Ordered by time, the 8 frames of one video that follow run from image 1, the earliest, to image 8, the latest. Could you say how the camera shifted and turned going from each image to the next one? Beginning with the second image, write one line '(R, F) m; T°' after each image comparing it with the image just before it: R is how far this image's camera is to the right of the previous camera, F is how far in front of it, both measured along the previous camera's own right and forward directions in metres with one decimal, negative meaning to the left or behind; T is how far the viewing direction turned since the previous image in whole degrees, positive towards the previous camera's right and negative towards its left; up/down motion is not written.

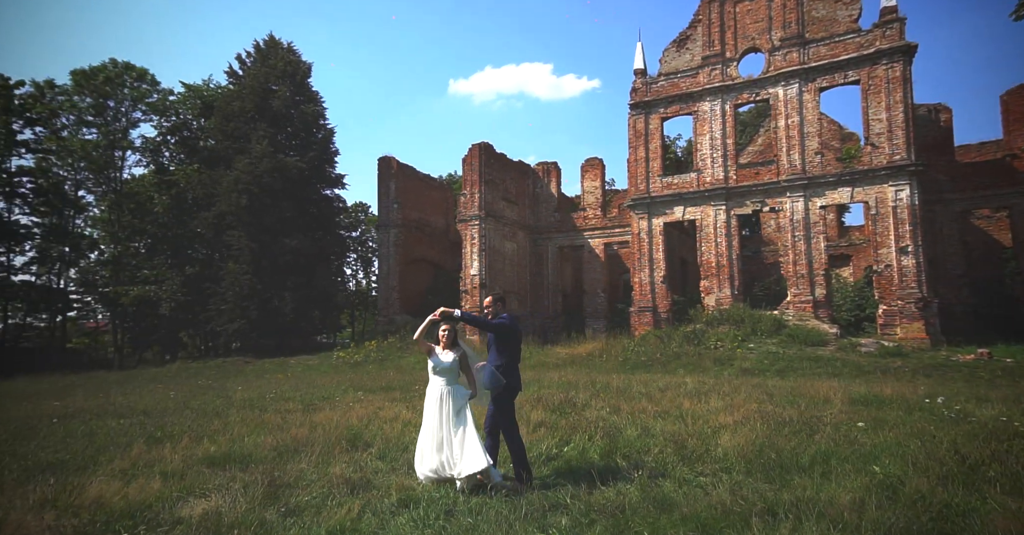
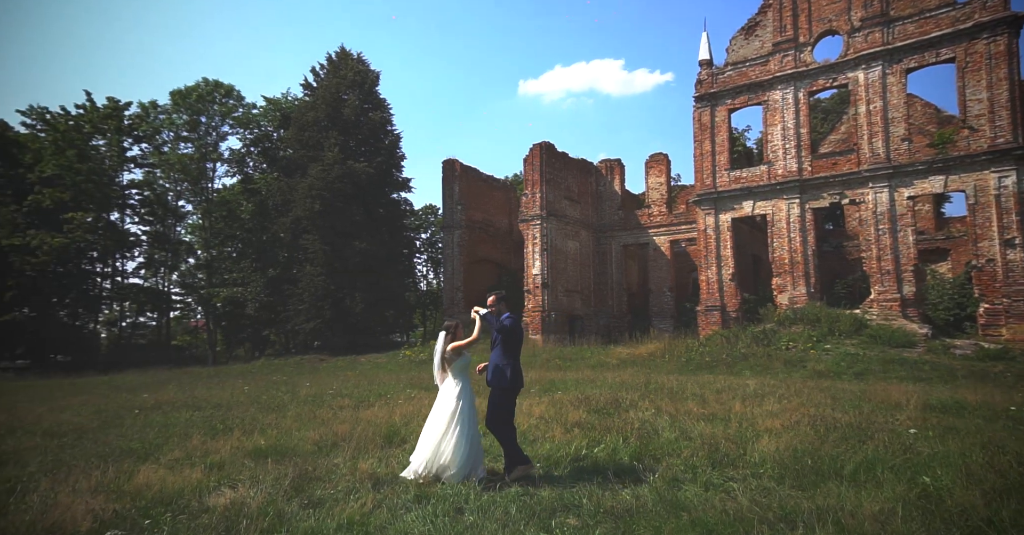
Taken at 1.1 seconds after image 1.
(+0.8, 0.0) m; -8°
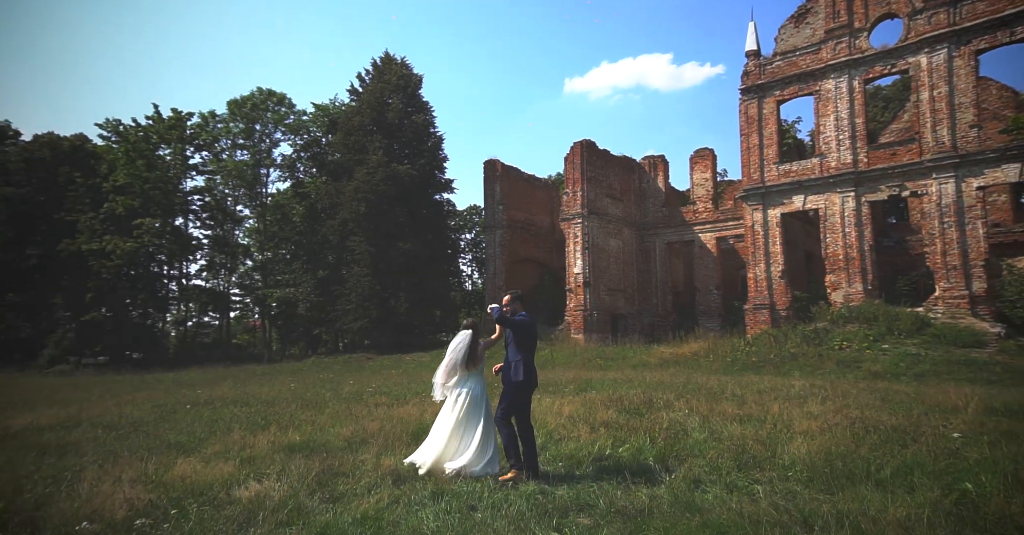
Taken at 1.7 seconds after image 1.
(+0.4, 0.0) m; -5°
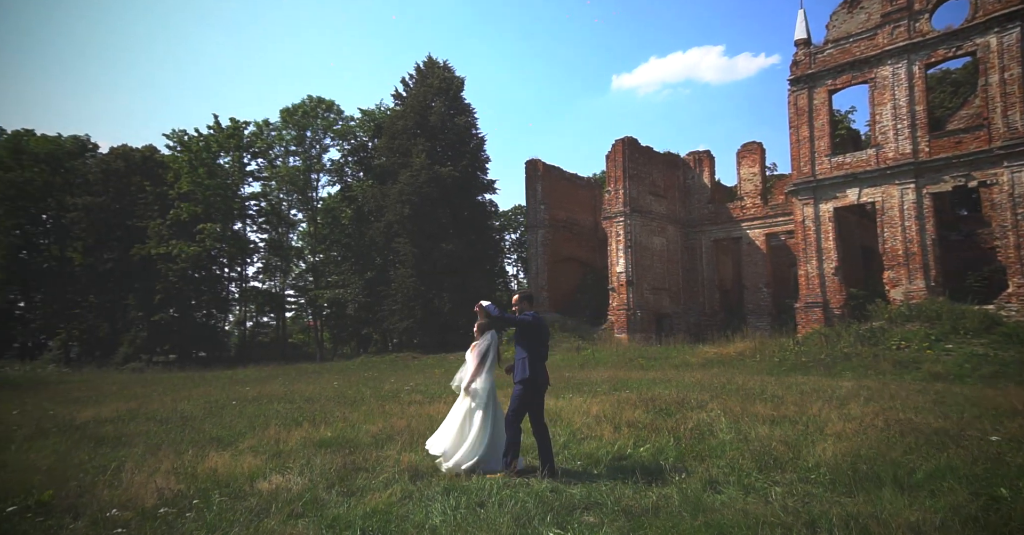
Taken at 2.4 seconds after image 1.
(+0.5, 0.0) m; -5°
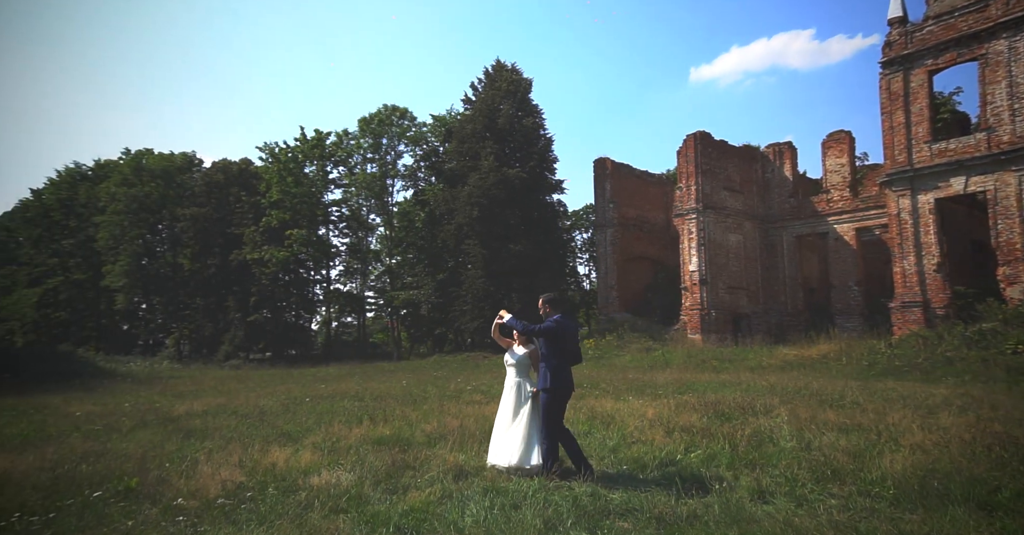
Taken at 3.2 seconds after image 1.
(+0.5, 0.0) m; -8°
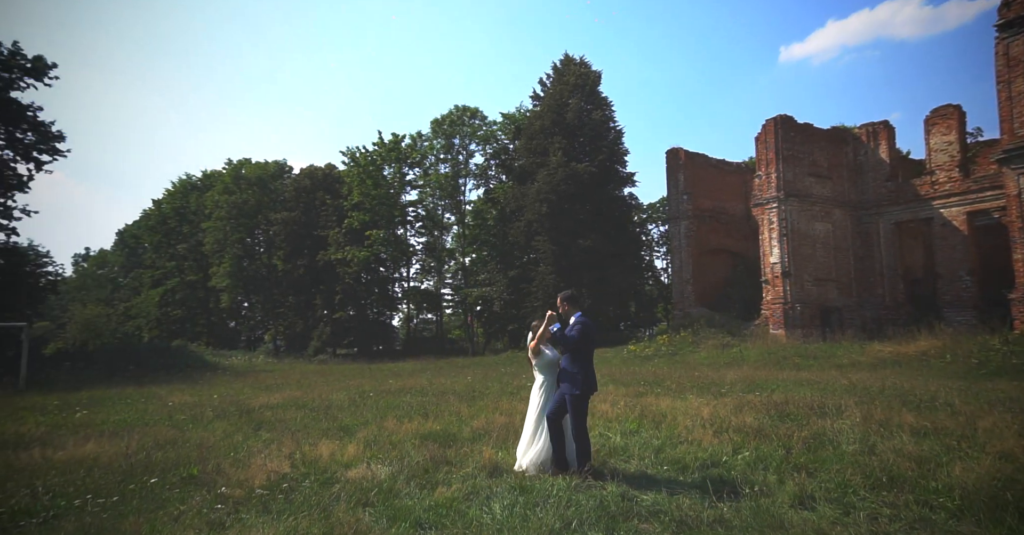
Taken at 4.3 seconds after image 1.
(+0.7, +0.1) m; -8°
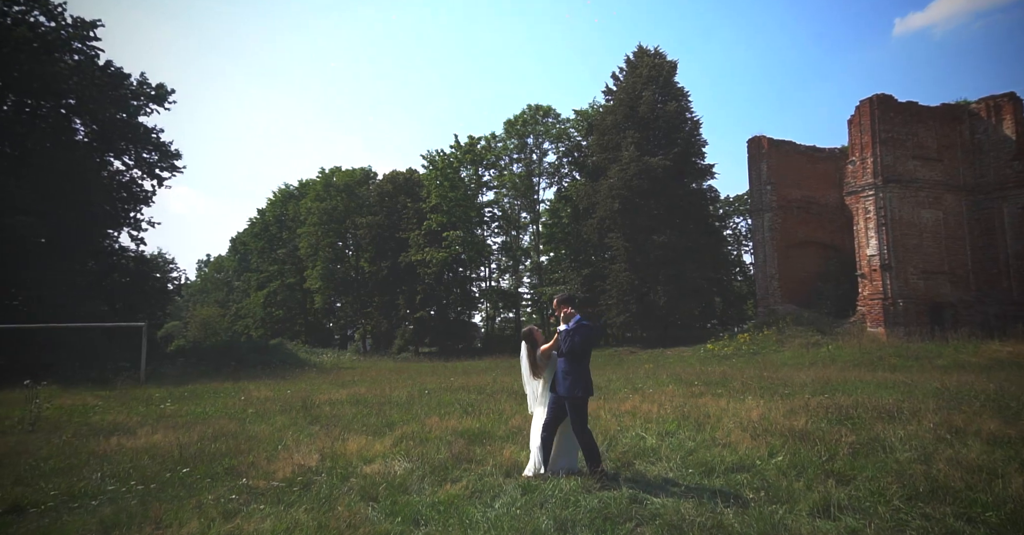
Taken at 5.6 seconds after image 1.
(+1.1, +0.2) m; -10°
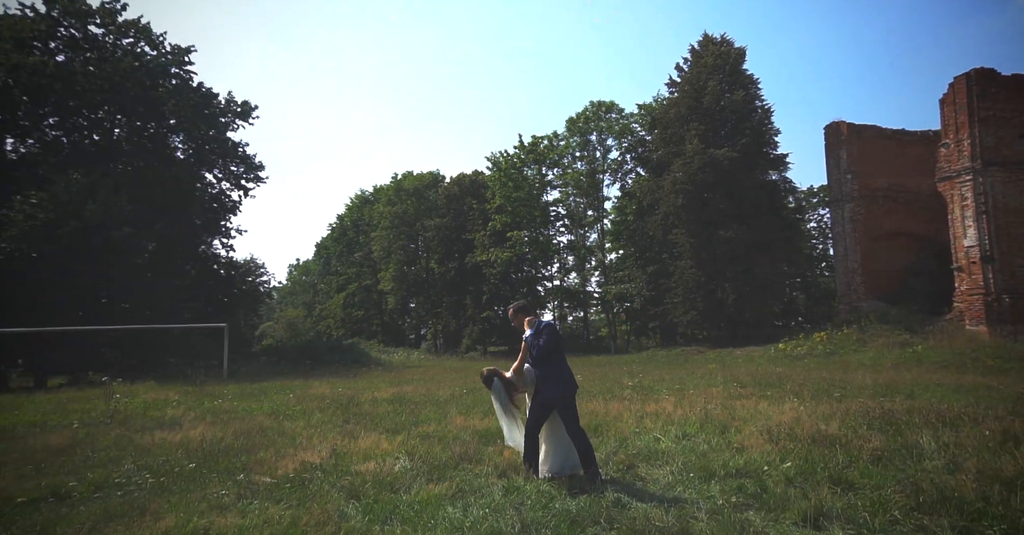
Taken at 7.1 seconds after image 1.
(+1.2, +0.2) m; -9°
